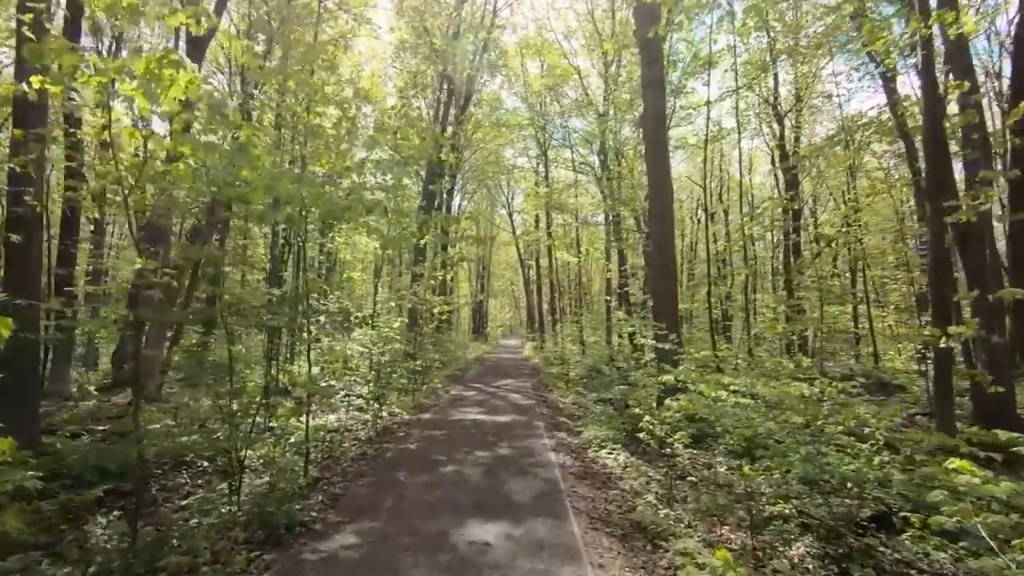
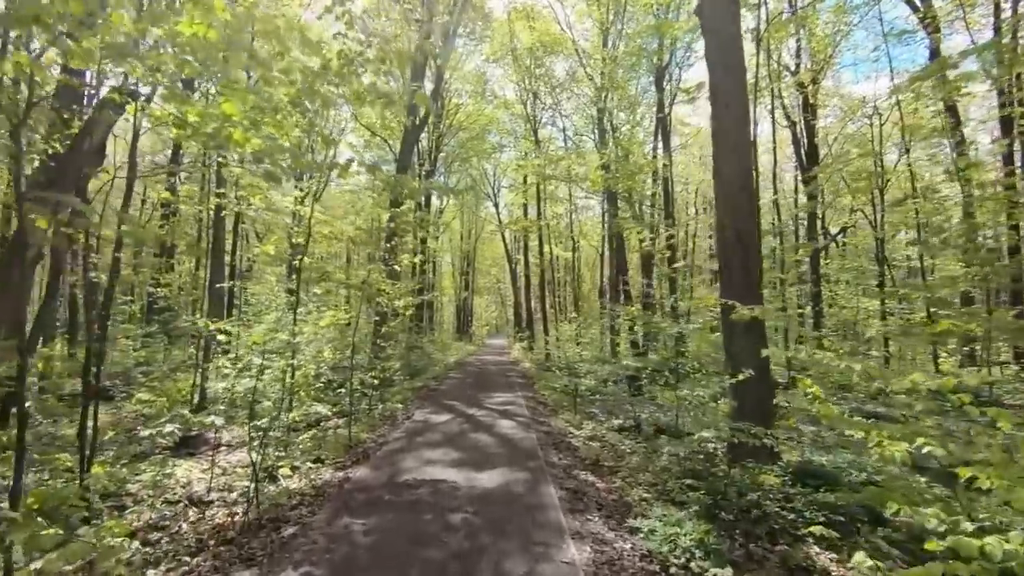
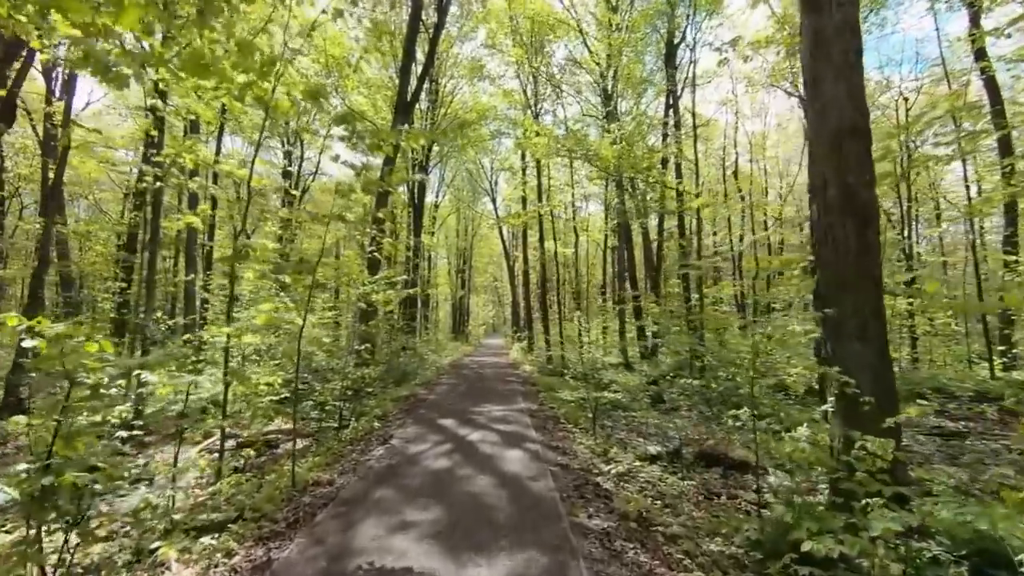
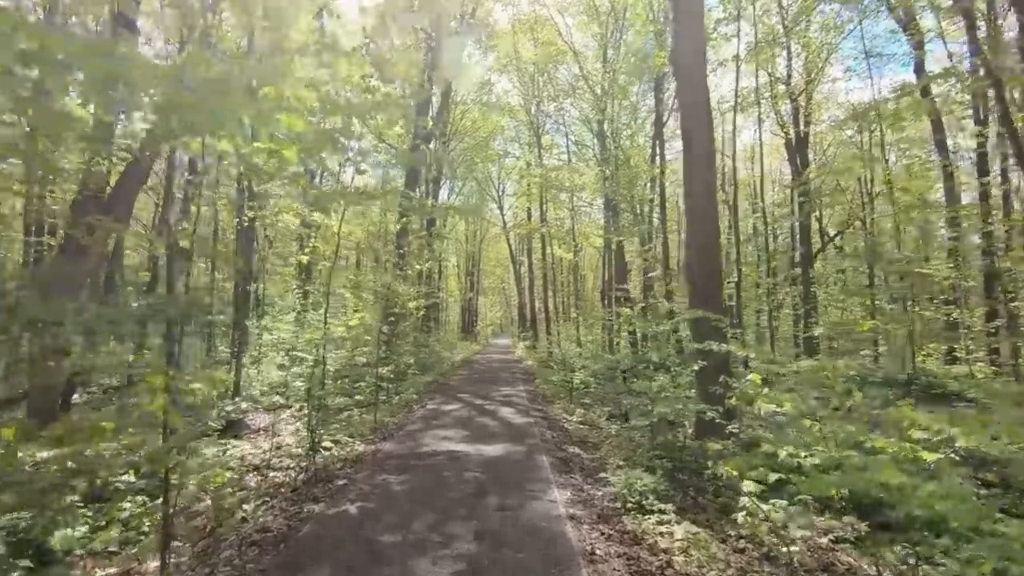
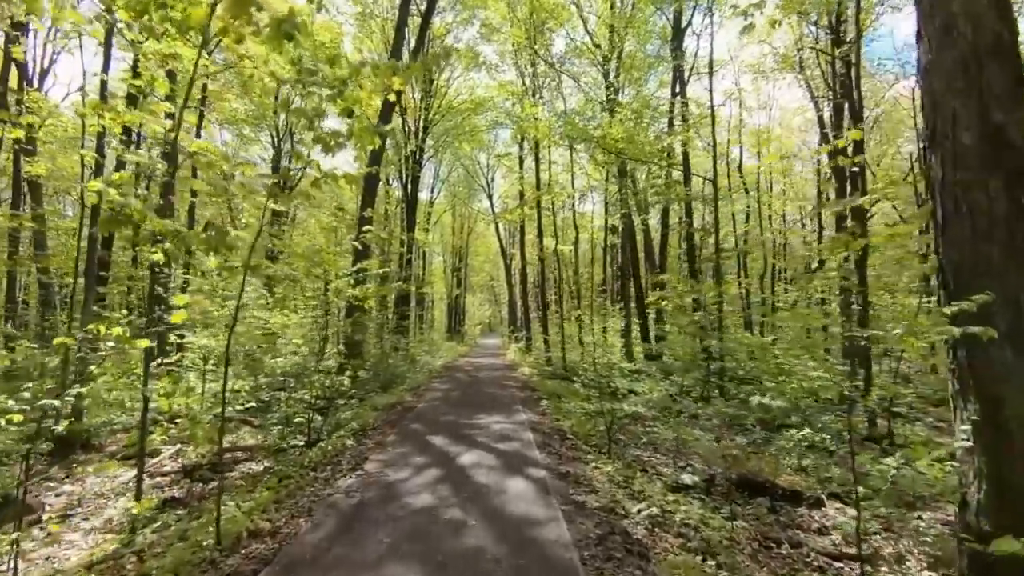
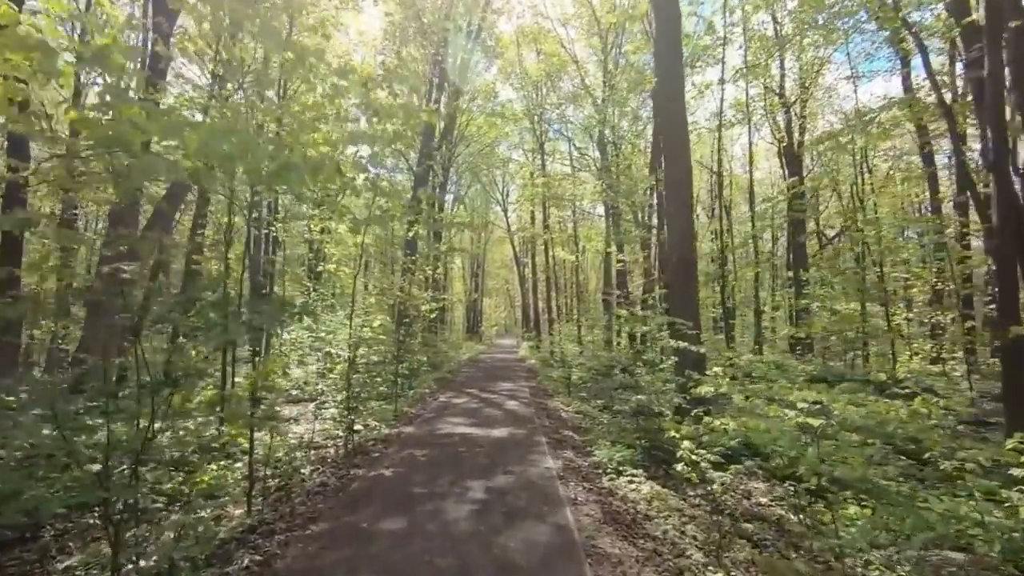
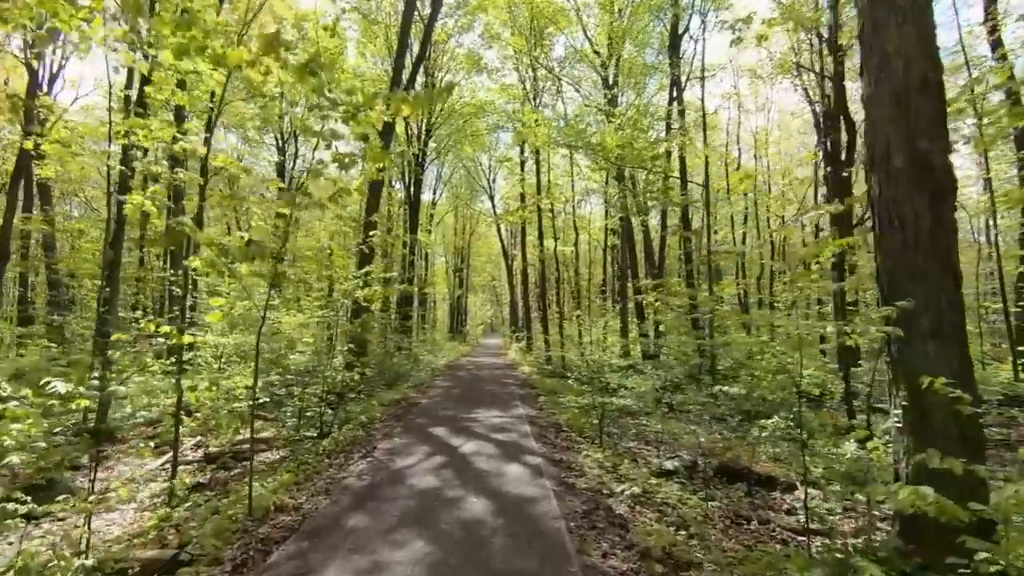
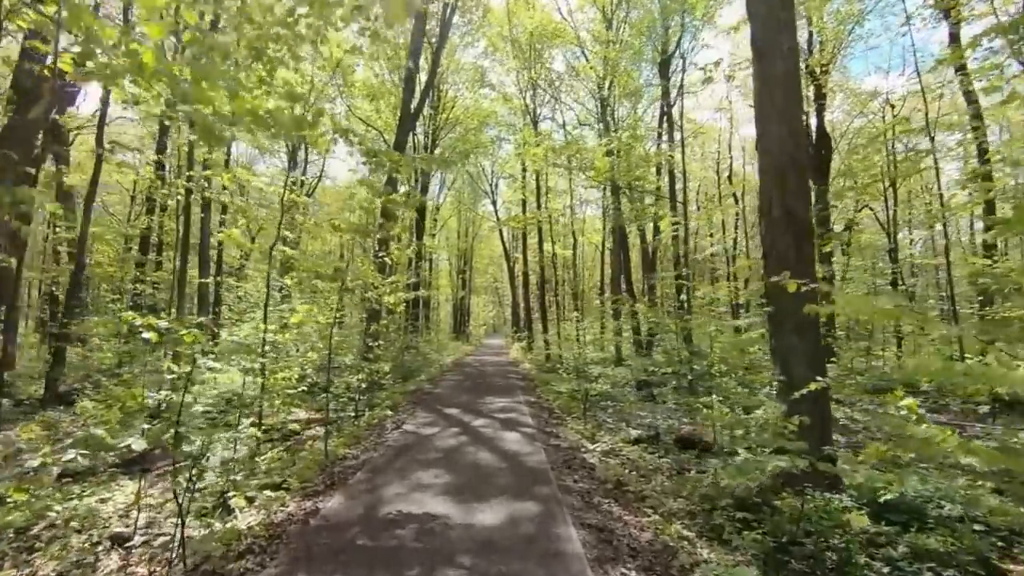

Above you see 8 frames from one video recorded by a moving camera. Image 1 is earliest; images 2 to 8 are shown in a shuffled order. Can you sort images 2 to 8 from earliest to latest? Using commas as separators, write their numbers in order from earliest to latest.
6, 4, 2, 8, 3, 7, 5
